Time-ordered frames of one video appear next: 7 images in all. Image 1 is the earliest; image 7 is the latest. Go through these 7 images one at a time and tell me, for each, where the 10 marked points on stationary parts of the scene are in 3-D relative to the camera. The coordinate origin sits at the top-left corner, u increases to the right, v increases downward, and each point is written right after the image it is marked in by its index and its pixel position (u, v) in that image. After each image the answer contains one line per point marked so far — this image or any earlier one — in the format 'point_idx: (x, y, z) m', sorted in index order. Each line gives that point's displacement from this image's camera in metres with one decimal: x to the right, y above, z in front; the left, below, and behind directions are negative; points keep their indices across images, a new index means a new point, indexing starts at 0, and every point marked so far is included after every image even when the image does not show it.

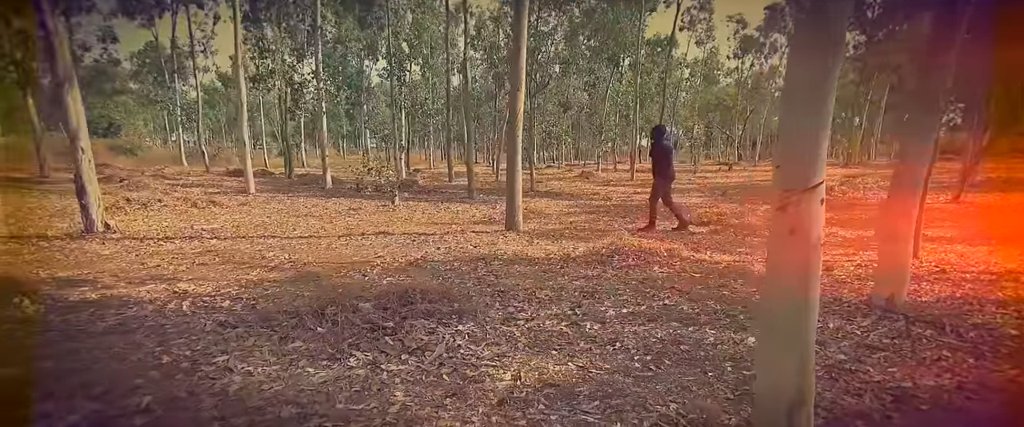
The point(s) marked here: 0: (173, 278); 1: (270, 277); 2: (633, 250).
0: (-3.5, -0.7, +5.7) m
1: (-2.4, -0.6, +5.6) m
2: (+1.3, -0.4, +6.2) m
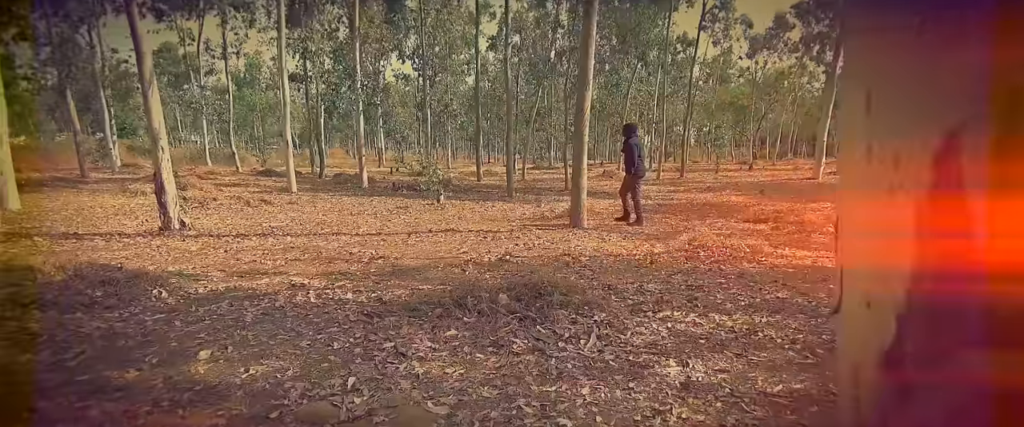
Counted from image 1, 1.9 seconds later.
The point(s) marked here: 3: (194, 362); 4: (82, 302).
0: (-2.5, -0.6, +6.0) m
1: (-1.5, -0.6, +5.8) m
2: (+2.3, -0.4, +6.4) m
3: (-1.8, -0.9, +3.2) m
4: (-3.3, -0.7, +4.2) m
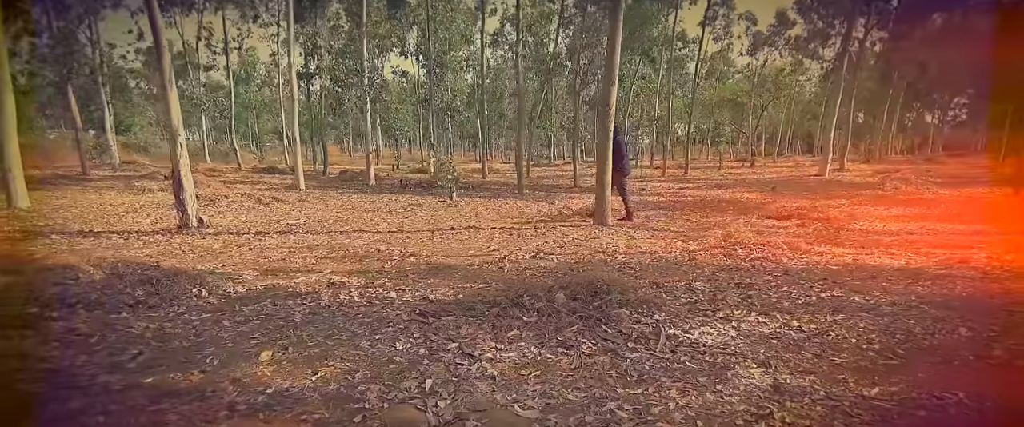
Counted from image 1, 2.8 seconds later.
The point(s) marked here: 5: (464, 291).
0: (-2.1, -0.6, +5.9) m
1: (-1.1, -0.6, +5.7) m
2: (+2.7, -0.4, +6.3) m
3: (-1.4, -0.9, +3.1) m
4: (-2.9, -0.7, +4.1) m
5: (-0.4, -0.6, +4.5) m
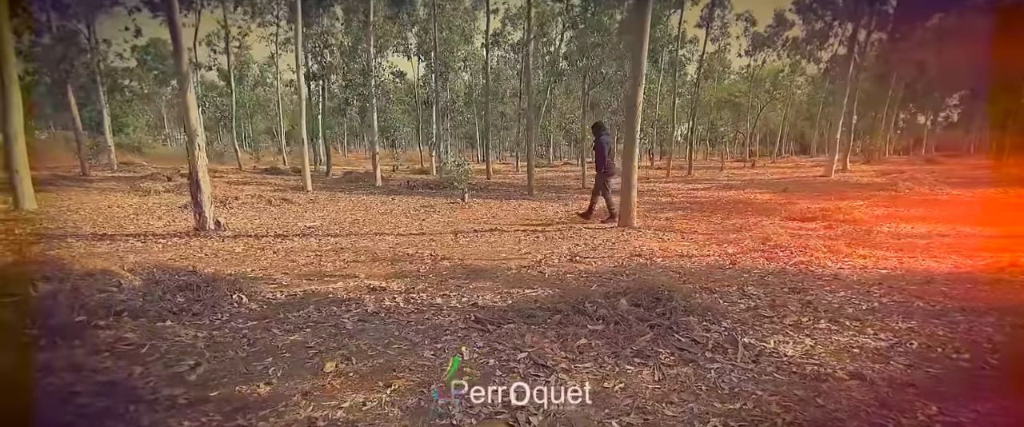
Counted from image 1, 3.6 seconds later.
0: (-1.7, -0.6, +5.8) m
1: (-0.7, -0.6, +5.6) m
2: (+3.1, -0.4, +6.2) m
3: (-1.0, -0.9, +3.0) m
4: (-2.5, -0.7, +4.0) m
5: (0.0, -0.7, +4.4) m
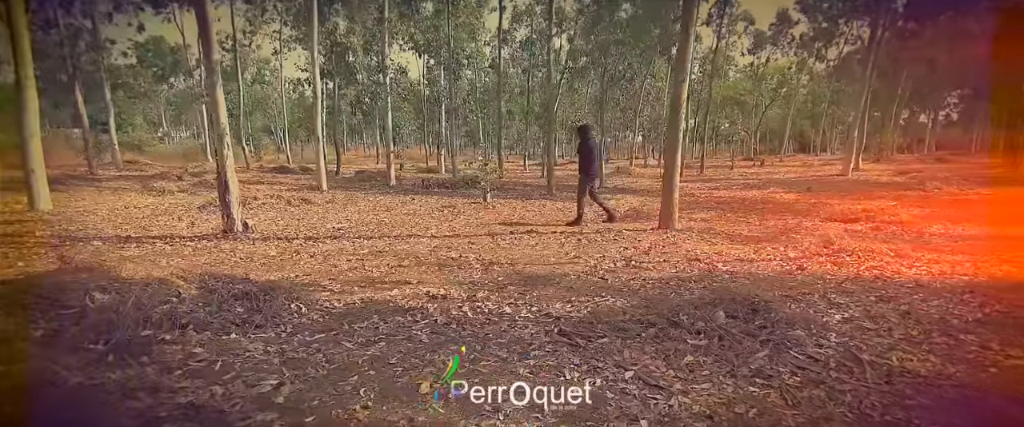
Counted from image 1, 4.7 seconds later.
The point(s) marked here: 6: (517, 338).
0: (-1.2, -0.7, +5.5) m
1: (-0.1, -0.6, +5.4) m
2: (+3.7, -0.4, +6.0) m
3: (-0.4, -0.9, +2.8) m
4: (-1.9, -0.7, +3.8) m
5: (+0.6, -0.7, +4.2) m
6: (0.0, -0.8, +3.6) m
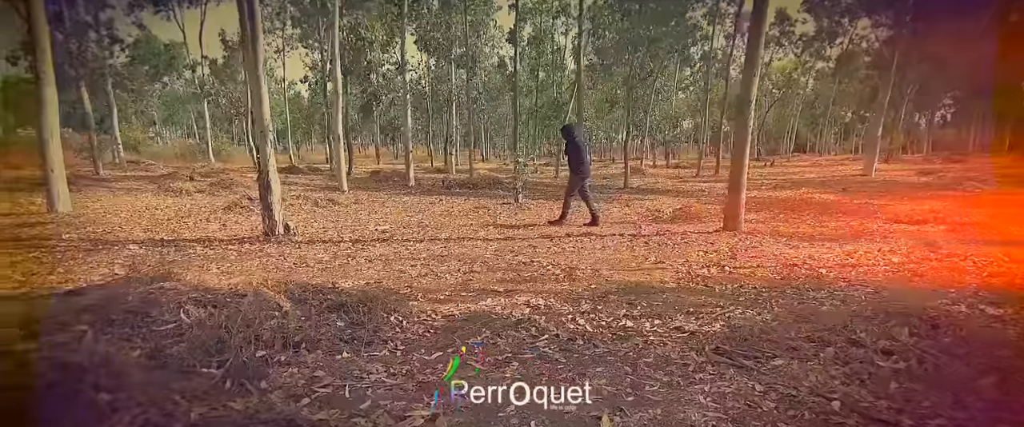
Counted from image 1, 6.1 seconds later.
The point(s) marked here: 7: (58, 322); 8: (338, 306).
0: (-0.3, -0.7, +5.1) m
1: (+0.8, -0.7, +4.9) m
2: (+4.5, -0.4, +5.6) m
3: (+0.4, -0.9, +2.3) m
4: (-1.1, -0.7, +3.3) m
5: (+1.5, -0.7, +3.8) m
6: (+0.9, -0.8, +3.2) m
7: (-2.5, -0.6, +3.0) m
8: (-1.2, -0.6, +3.8) m
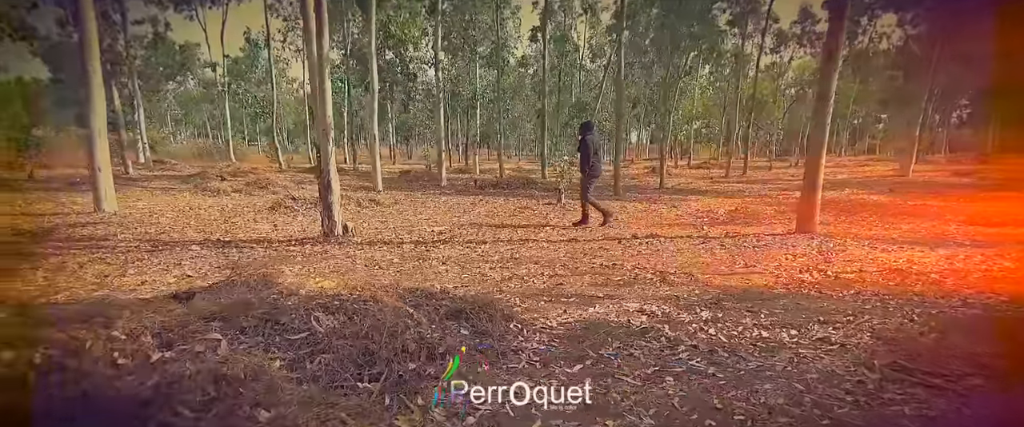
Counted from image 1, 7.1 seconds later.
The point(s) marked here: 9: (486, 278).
0: (+0.6, -0.7, +4.9) m
1: (+1.6, -0.7, +4.7) m
2: (+5.4, -0.5, +5.2) m
3: (+1.2, -0.9, +2.1) m
4: (-0.2, -0.8, +3.1) m
5: (+2.3, -0.7, +3.5) m
6: (+1.7, -0.9, +3.0) m
7: (-1.6, -0.6, +2.8) m
8: (-0.4, -0.7, +3.6) m
9: (-0.3, -0.6, +5.5) m
